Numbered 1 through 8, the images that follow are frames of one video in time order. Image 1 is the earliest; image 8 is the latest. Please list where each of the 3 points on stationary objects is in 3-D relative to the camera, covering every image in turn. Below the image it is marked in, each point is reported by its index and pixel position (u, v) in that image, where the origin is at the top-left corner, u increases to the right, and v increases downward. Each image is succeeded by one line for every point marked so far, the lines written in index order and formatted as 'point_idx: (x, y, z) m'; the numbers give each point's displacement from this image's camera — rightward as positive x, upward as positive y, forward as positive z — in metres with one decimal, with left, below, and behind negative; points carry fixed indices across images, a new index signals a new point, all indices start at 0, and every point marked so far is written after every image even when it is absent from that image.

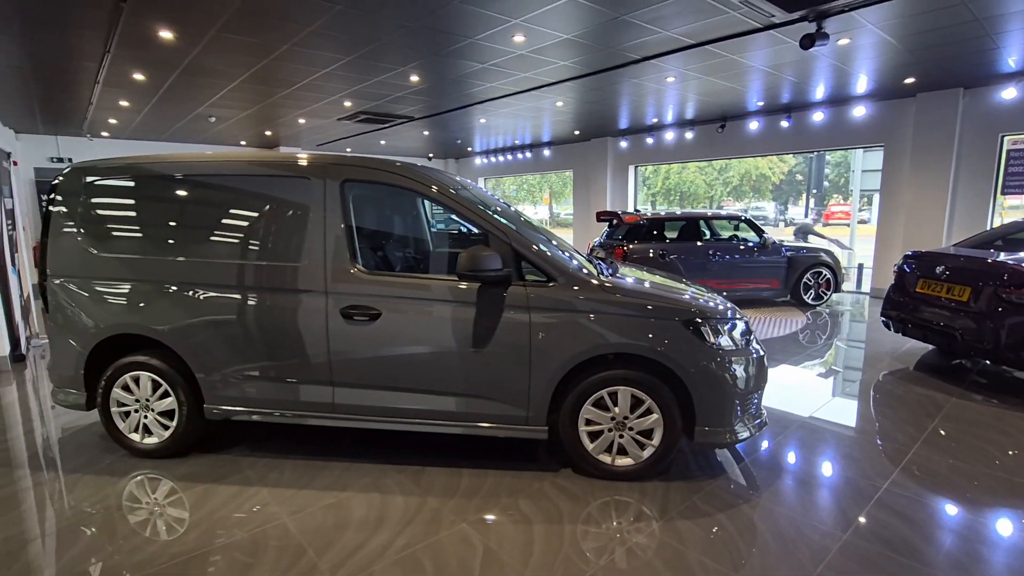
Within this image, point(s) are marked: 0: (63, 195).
0: (-2.7, +0.5, +3.1) m
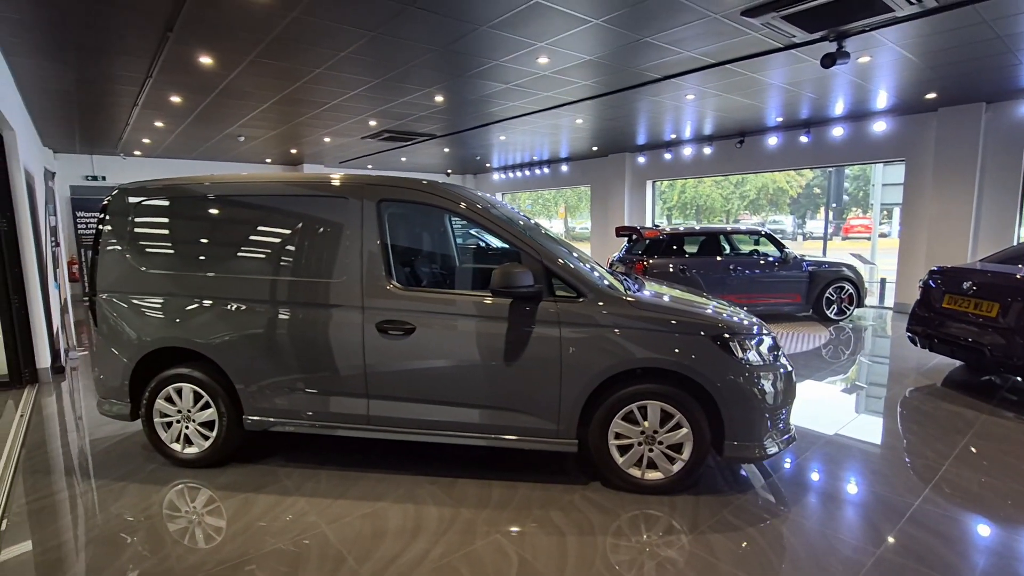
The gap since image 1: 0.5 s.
0: (-2.5, +0.4, +3.2) m
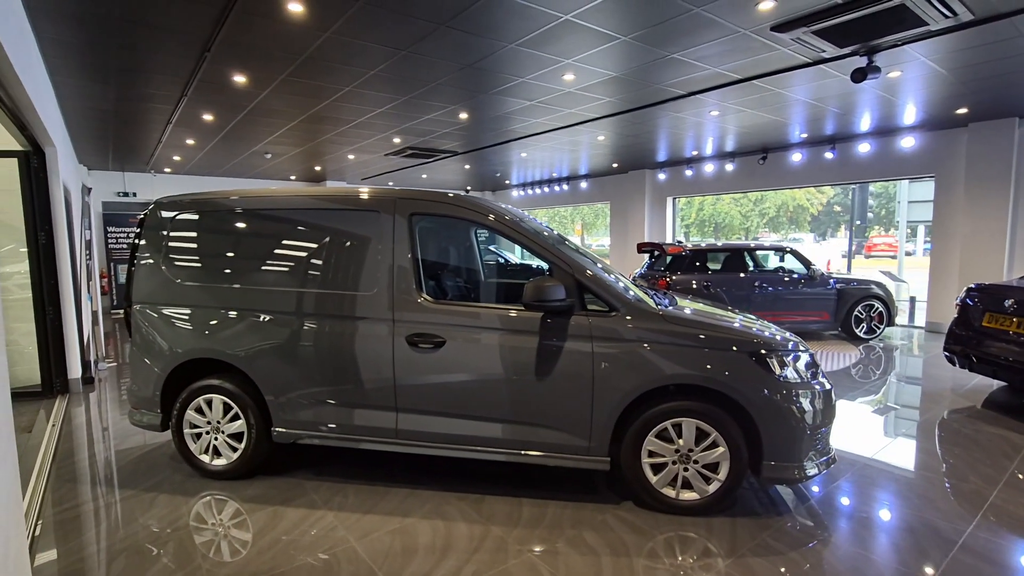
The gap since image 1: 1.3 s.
0: (-2.3, +0.4, +3.3) m
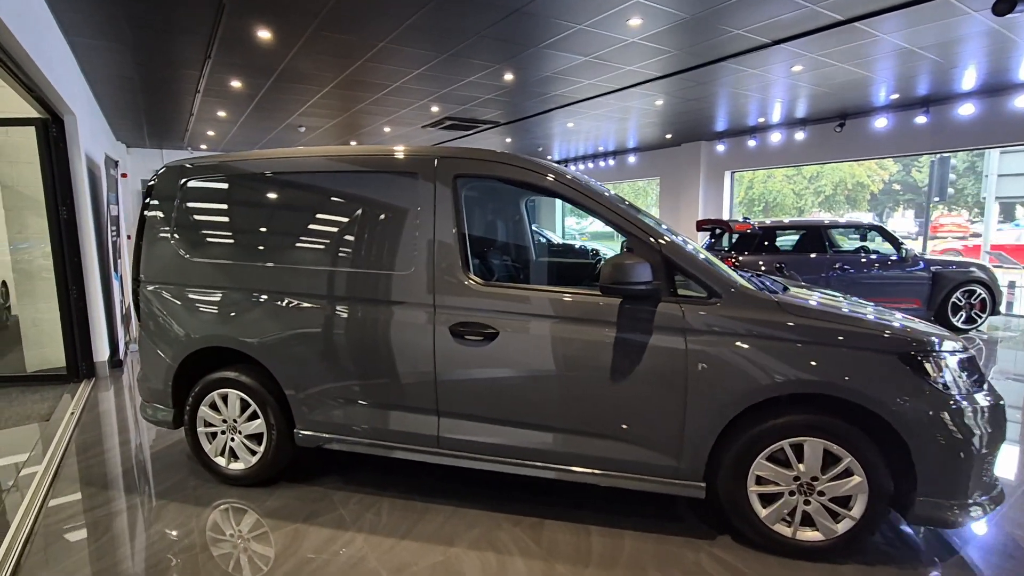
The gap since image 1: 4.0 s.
0: (-2.0, +0.5, +2.9) m
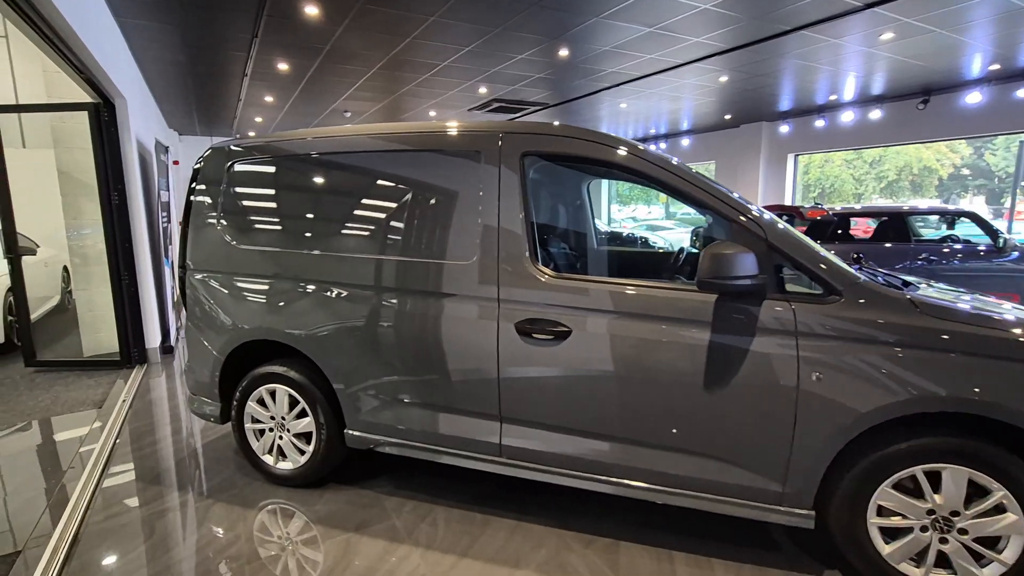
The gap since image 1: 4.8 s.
0: (-1.6, +0.6, +2.8) m
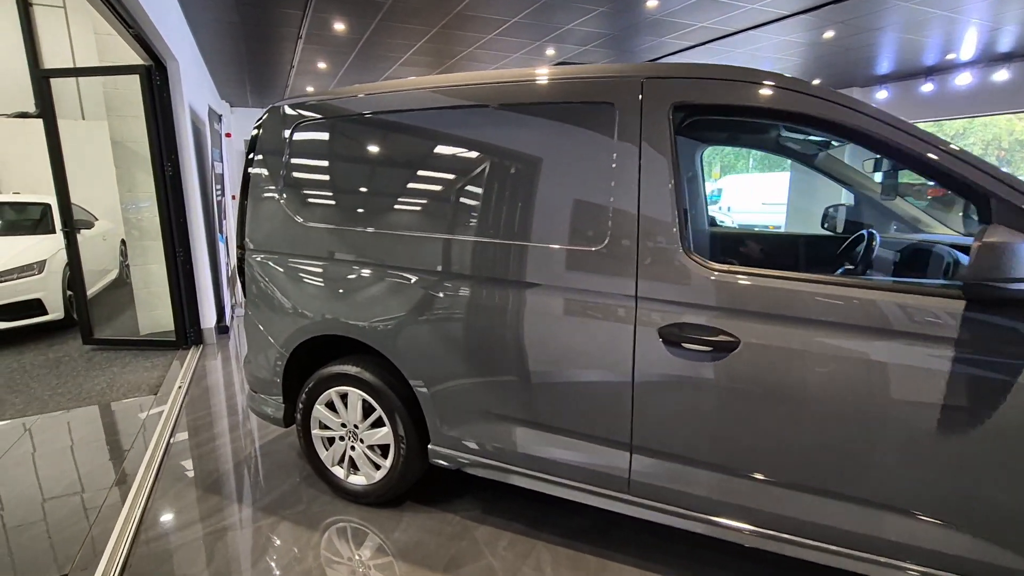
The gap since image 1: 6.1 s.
0: (-1.1, +0.6, +2.4) m
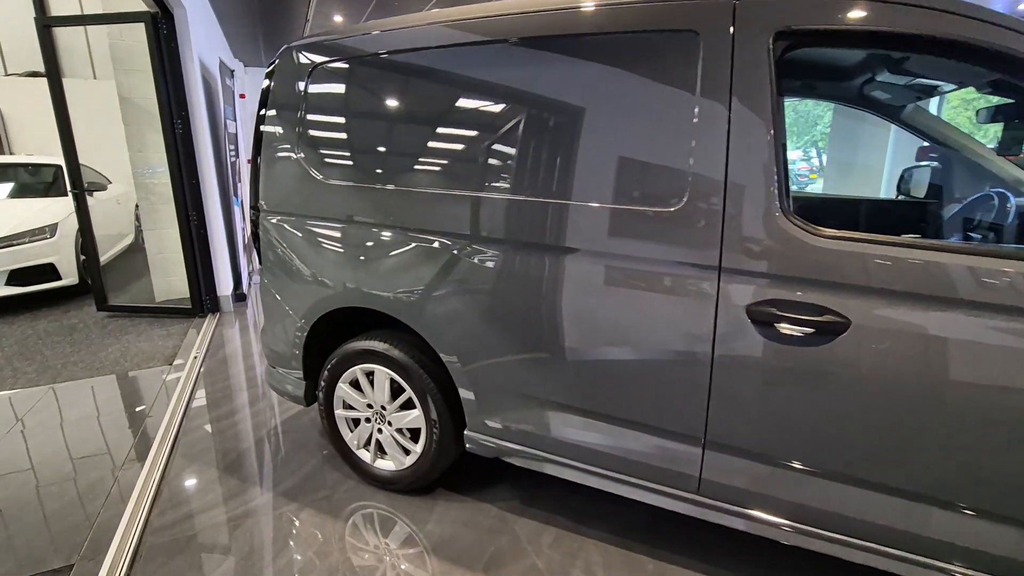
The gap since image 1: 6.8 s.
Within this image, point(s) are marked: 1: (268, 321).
0: (-1.0, +0.8, +2.1) m
1: (-1.1, -0.2, +2.3) m
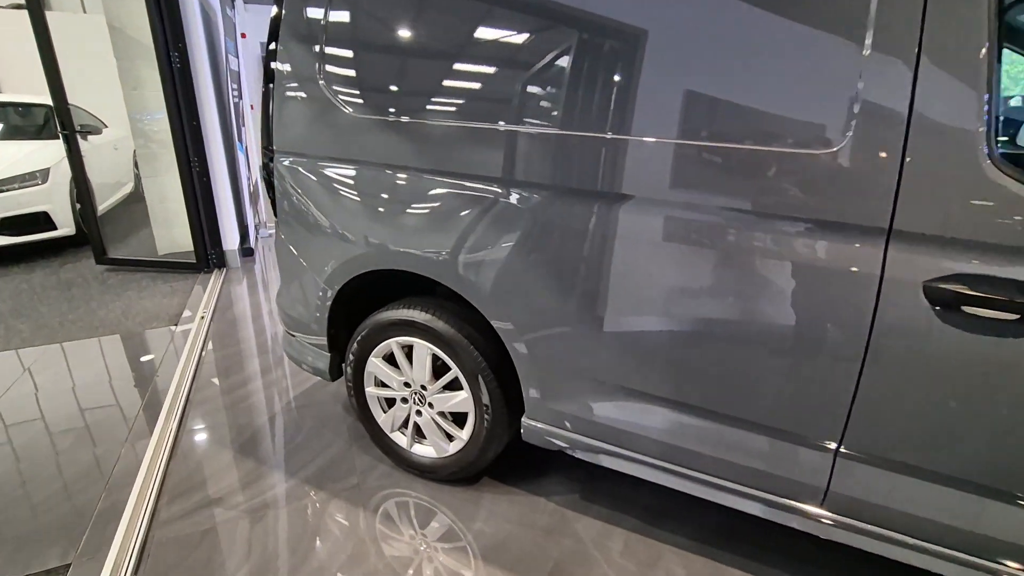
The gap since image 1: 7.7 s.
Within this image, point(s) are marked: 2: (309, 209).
0: (-0.8, +0.9, +1.8) m
1: (-0.9, 0.0, +2.0) m
2: (-0.7, +0.2, +1.8) m
